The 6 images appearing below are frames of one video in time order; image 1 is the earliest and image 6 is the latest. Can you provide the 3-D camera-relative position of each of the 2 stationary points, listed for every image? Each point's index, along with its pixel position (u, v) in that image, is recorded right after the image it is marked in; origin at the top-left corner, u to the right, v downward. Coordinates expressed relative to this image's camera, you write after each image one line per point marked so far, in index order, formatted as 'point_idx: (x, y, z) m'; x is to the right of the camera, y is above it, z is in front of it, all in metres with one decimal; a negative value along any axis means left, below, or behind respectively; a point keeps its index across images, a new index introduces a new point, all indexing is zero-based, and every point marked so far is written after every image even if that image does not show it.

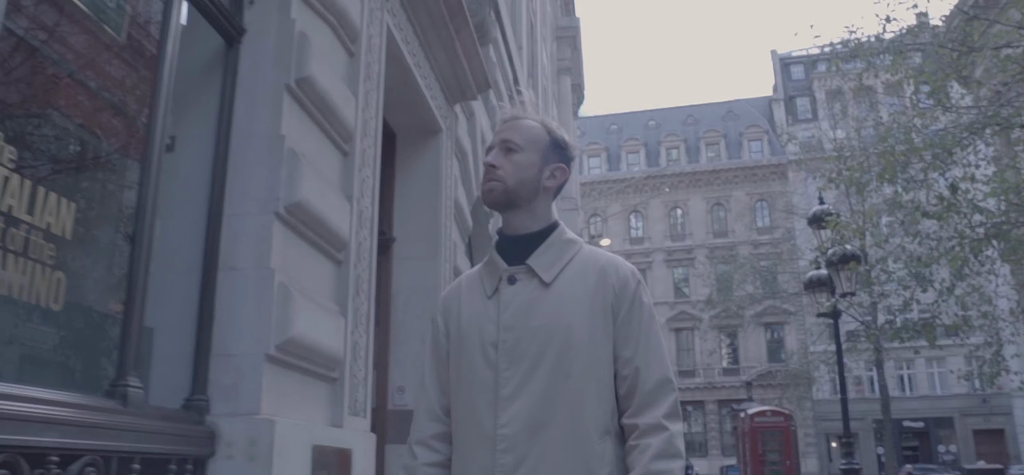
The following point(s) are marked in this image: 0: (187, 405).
0: (-1.6, -0.8, +4.2) m
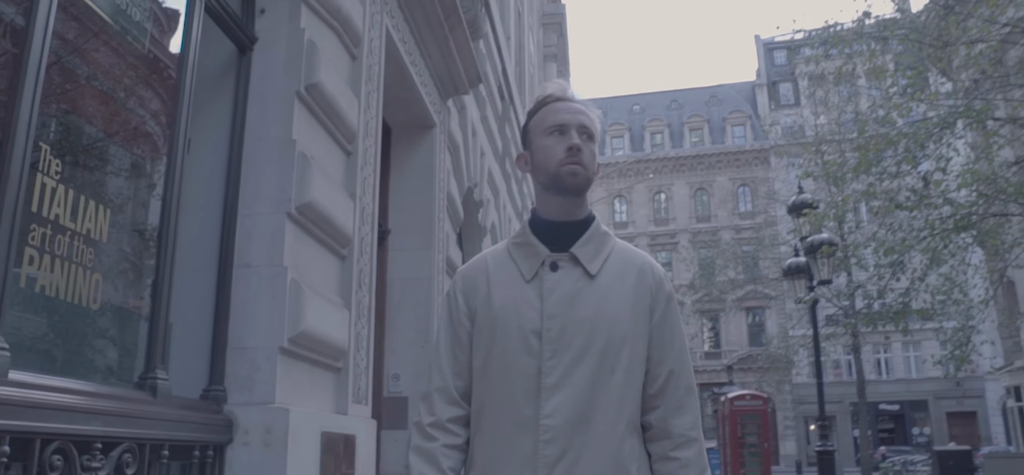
0: (-1.6, -0.8, +4.5) m
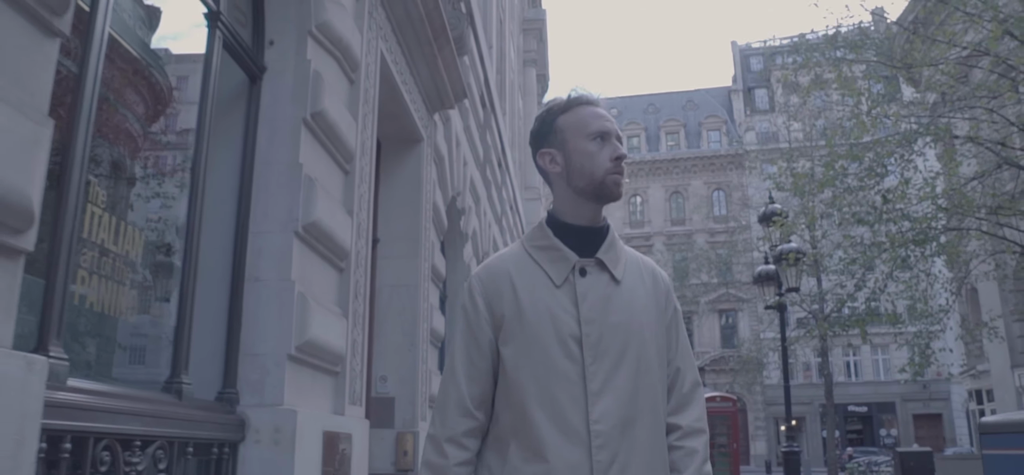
0: (-1.6, -0.9, +5.0) m
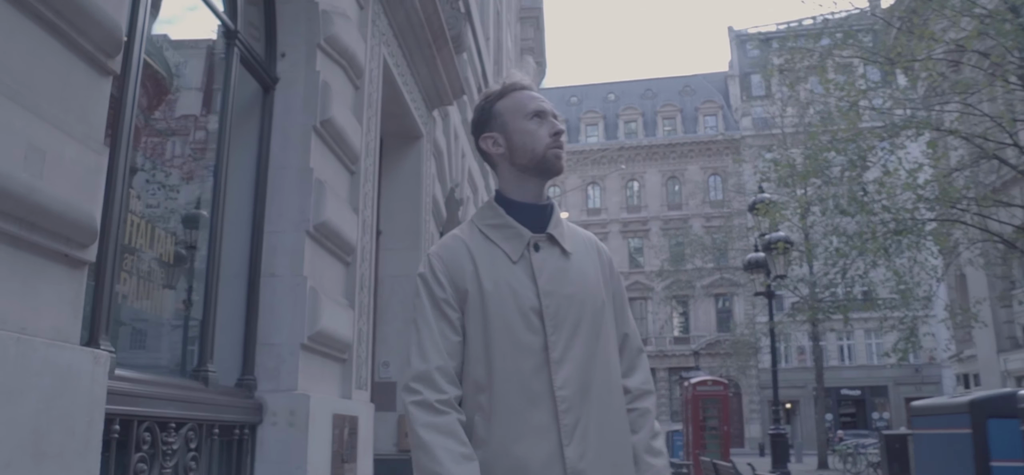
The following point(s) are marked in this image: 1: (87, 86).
0: (-1.7, -0.9, +5.5) m
1: (-1.5, +0.6, +3.2) m
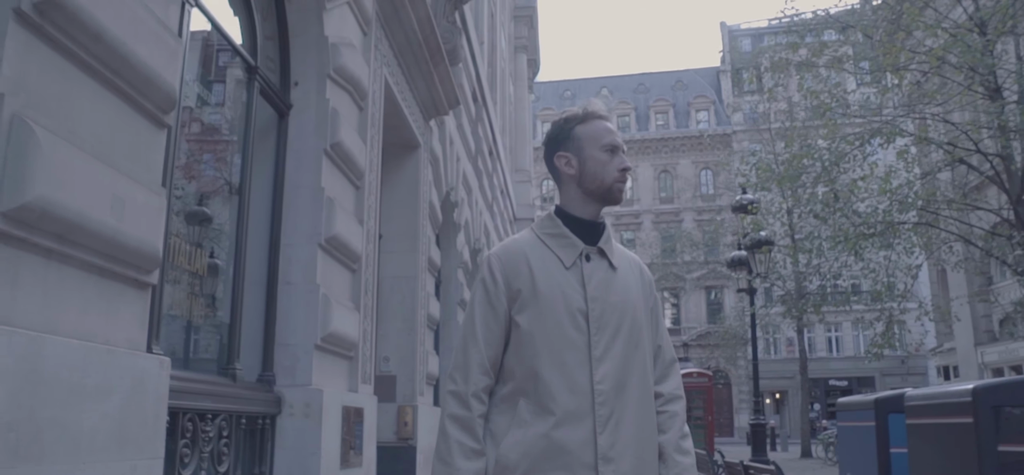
0: (-1.7, -1.0, +6.2) m
1: (-1.6, +0.4, +3.9) m
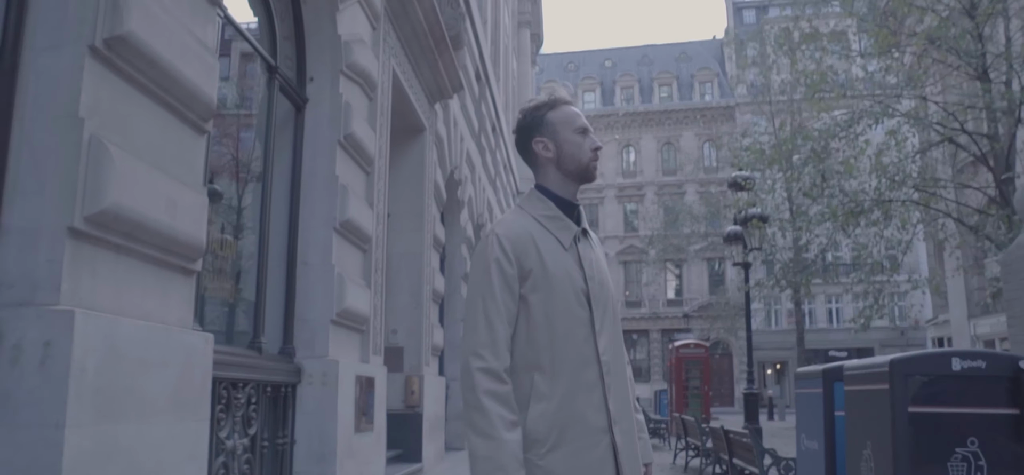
0: (-1.8, -0.9, +6.8) m
1: (-1.6, +0.5, +4.5) m
